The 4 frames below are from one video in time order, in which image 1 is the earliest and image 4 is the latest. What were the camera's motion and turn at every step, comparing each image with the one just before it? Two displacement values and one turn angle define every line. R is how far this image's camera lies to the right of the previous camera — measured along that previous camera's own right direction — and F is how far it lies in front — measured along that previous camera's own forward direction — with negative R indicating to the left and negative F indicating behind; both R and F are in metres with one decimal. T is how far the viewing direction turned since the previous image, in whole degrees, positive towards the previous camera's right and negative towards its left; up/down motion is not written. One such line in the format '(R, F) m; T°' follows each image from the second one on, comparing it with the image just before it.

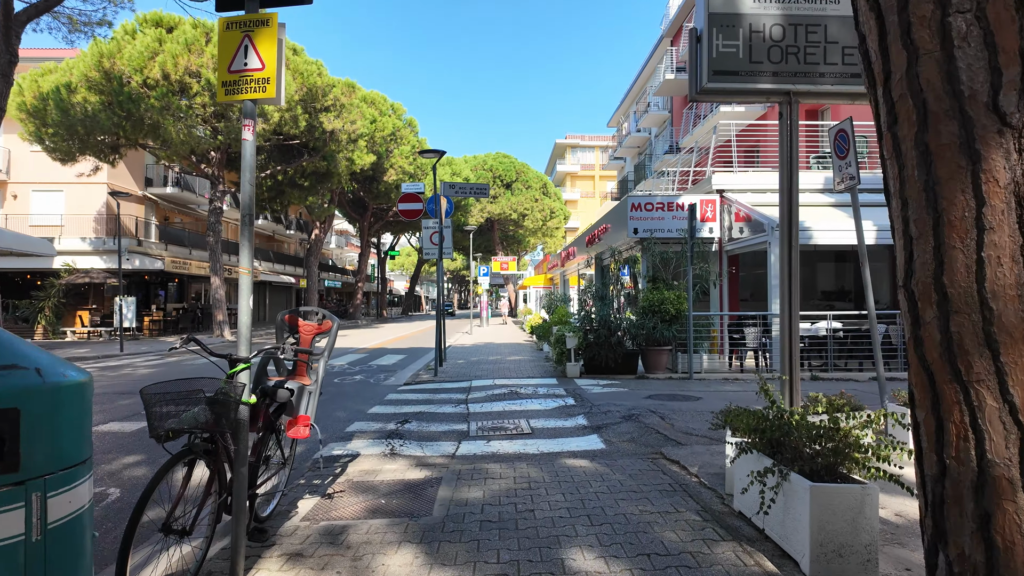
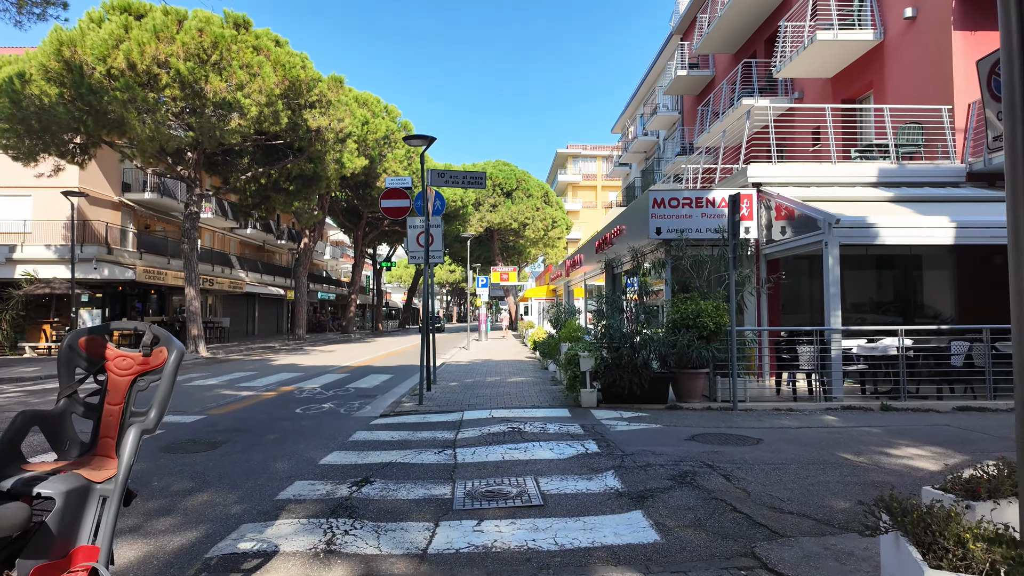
(0.0, +2.0) m; 0°
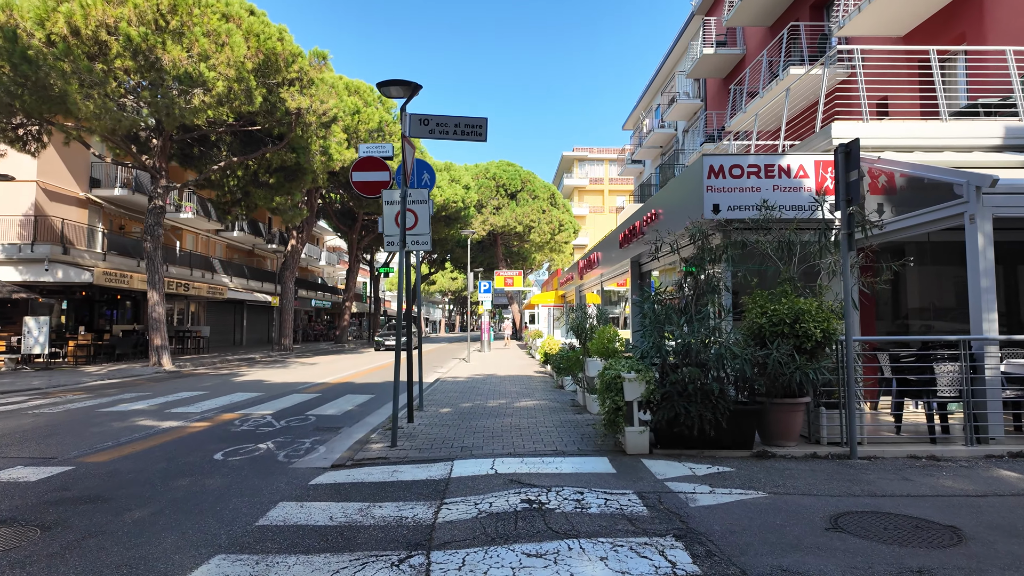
(-0.1, +2.7) m; 0°
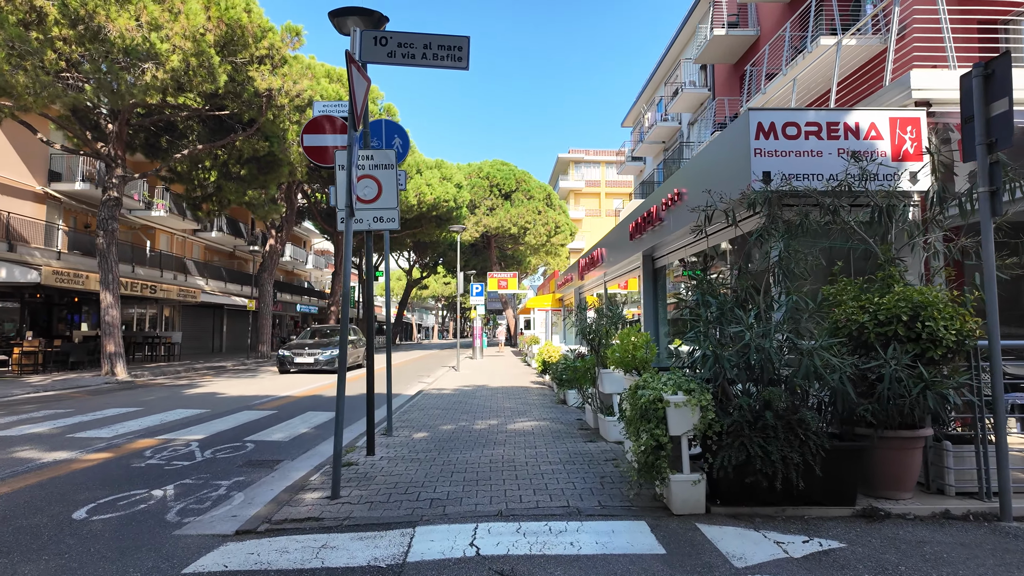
(0.0, +1.9) m; +1°
